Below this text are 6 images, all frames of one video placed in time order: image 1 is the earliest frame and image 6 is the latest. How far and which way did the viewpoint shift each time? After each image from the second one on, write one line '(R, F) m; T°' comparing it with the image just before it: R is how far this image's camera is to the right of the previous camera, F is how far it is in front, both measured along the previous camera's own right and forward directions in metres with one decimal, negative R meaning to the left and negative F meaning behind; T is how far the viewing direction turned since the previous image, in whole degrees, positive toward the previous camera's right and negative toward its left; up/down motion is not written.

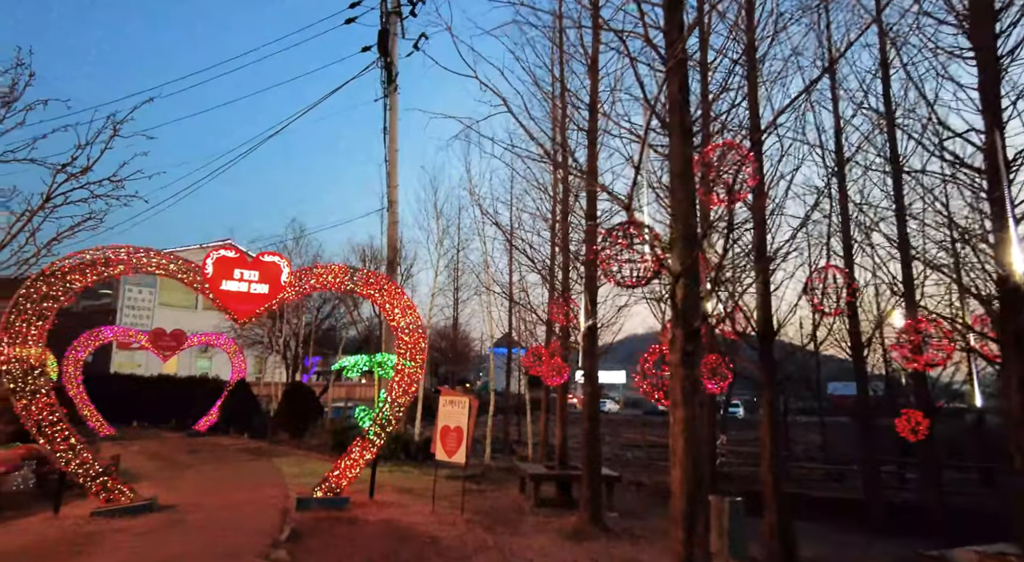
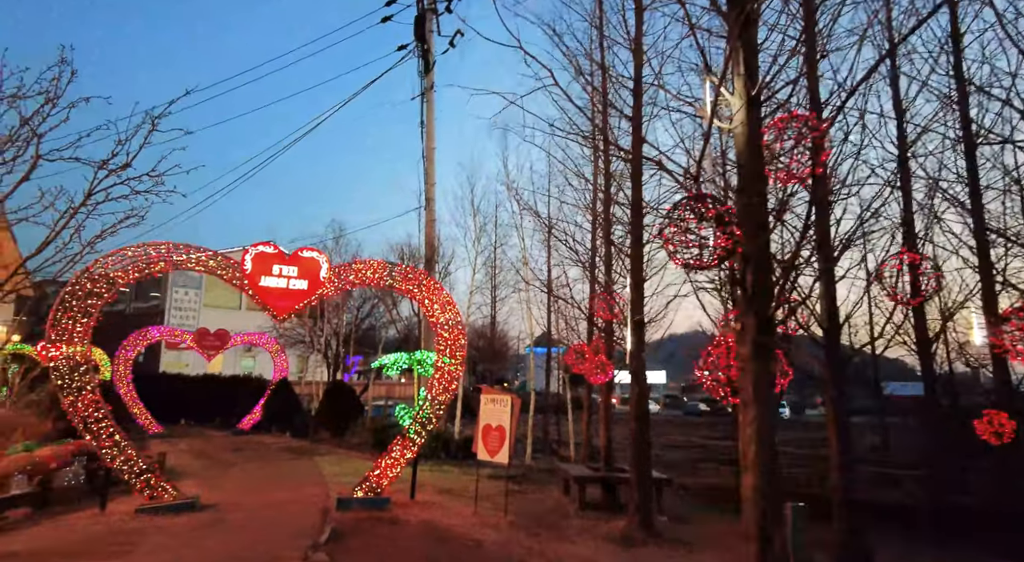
(-0.1, +0.3) m; -3°
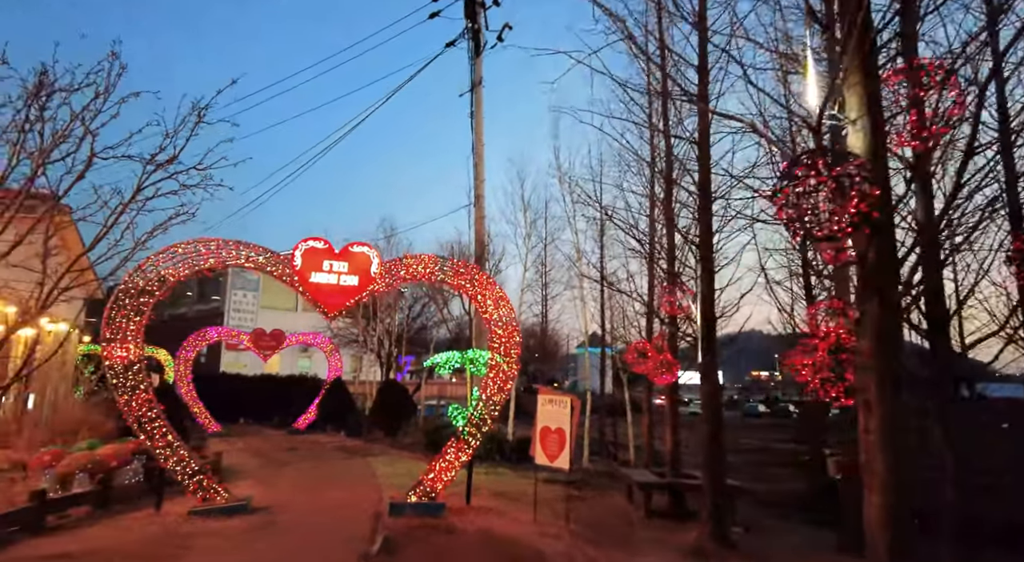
(-0.1, +0.5) m; -4°
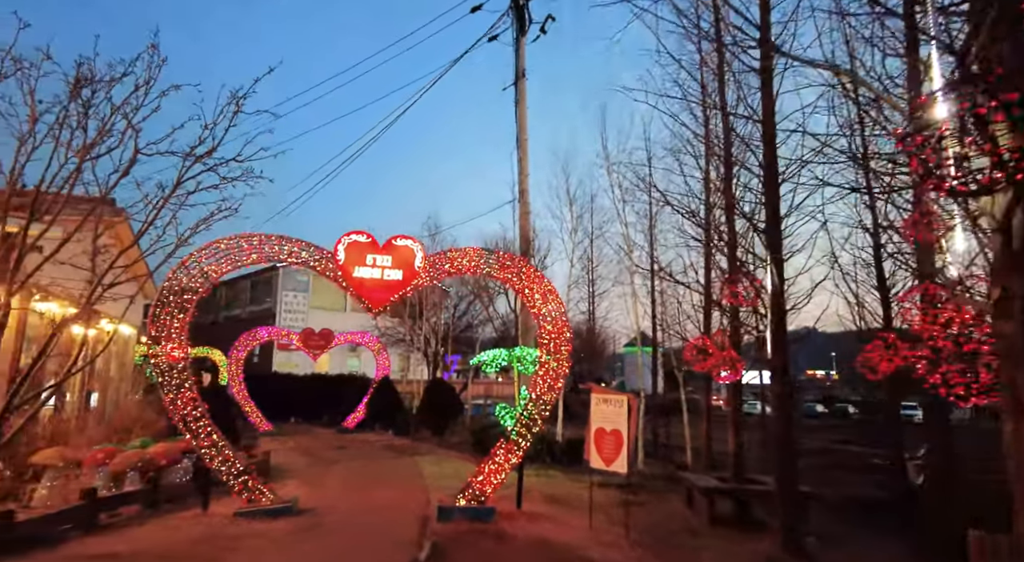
(-0.1, +0.4) m; -4°
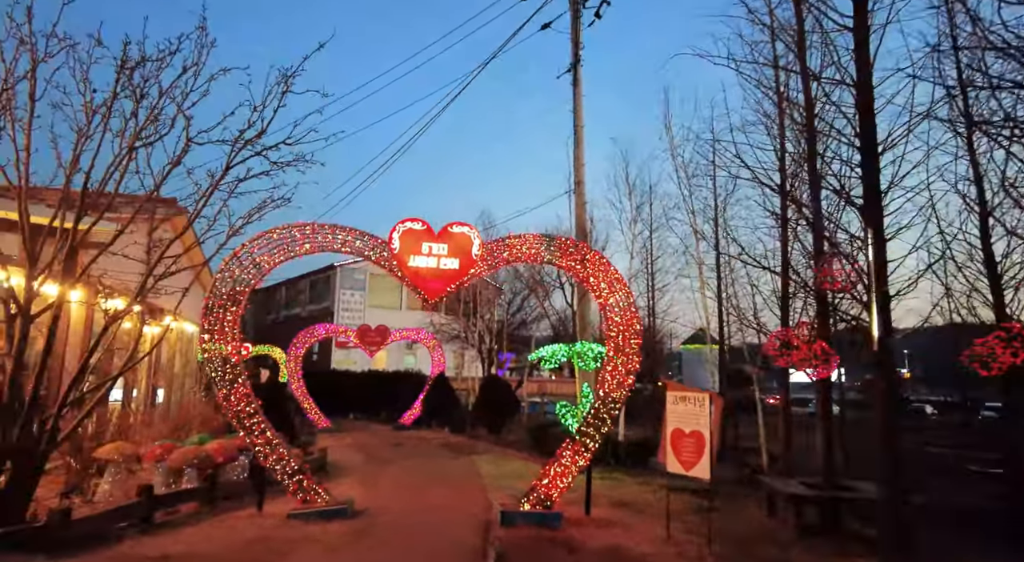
(-0.1, +0.6) m; -4°
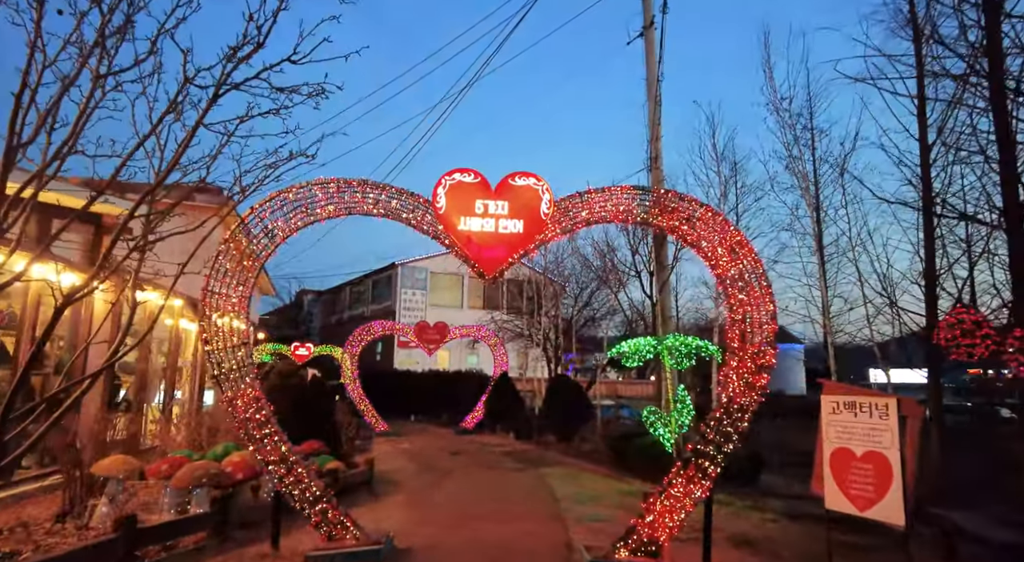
(-0.2, +2.0) m; -5°
